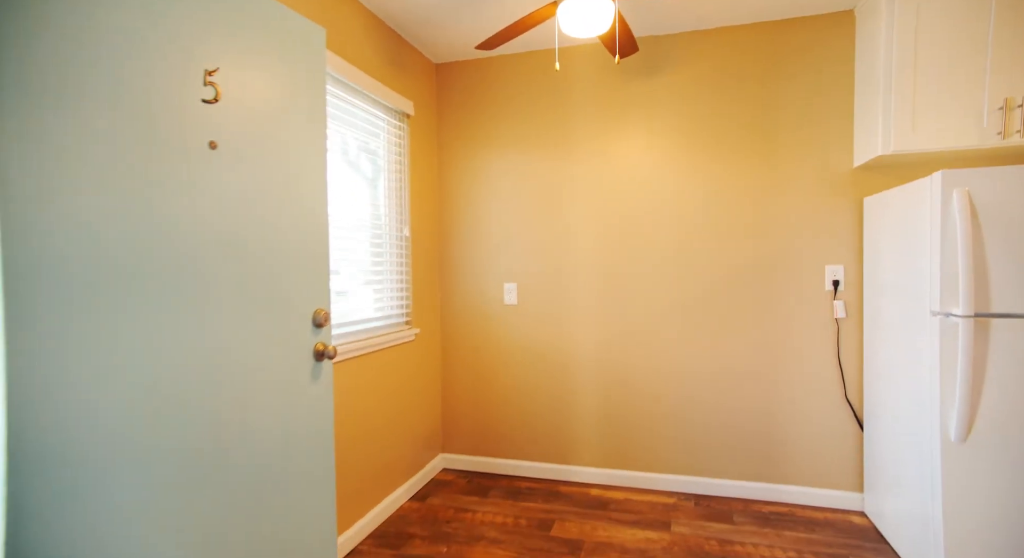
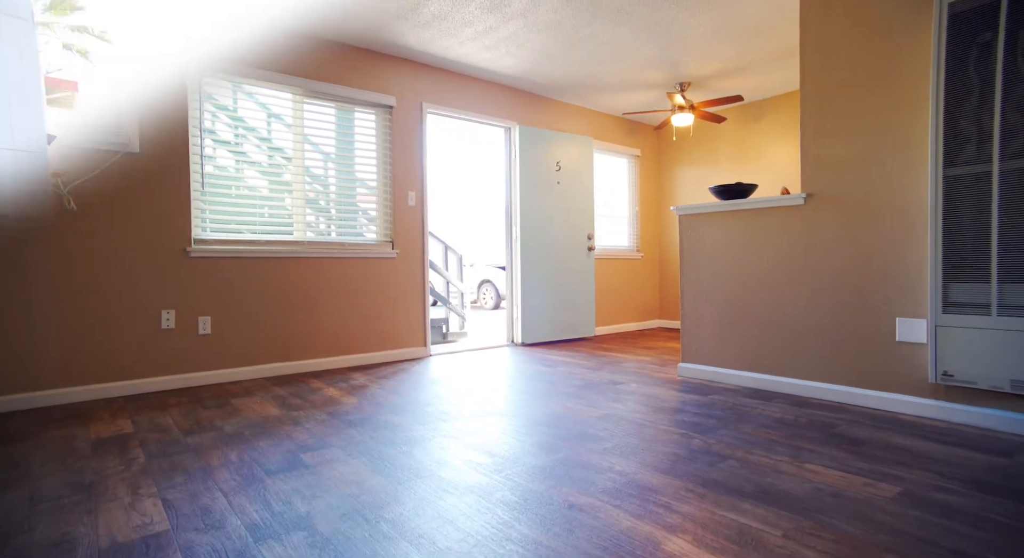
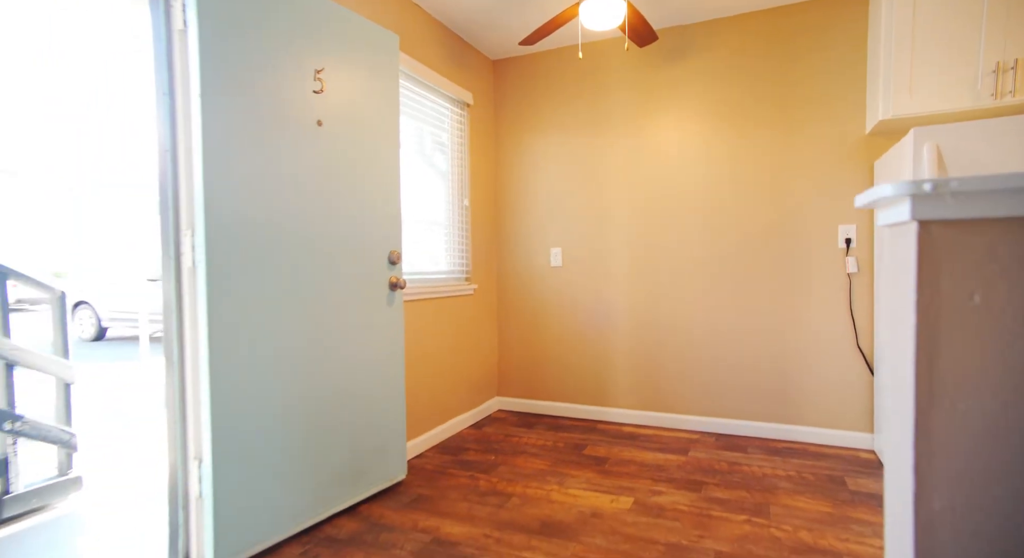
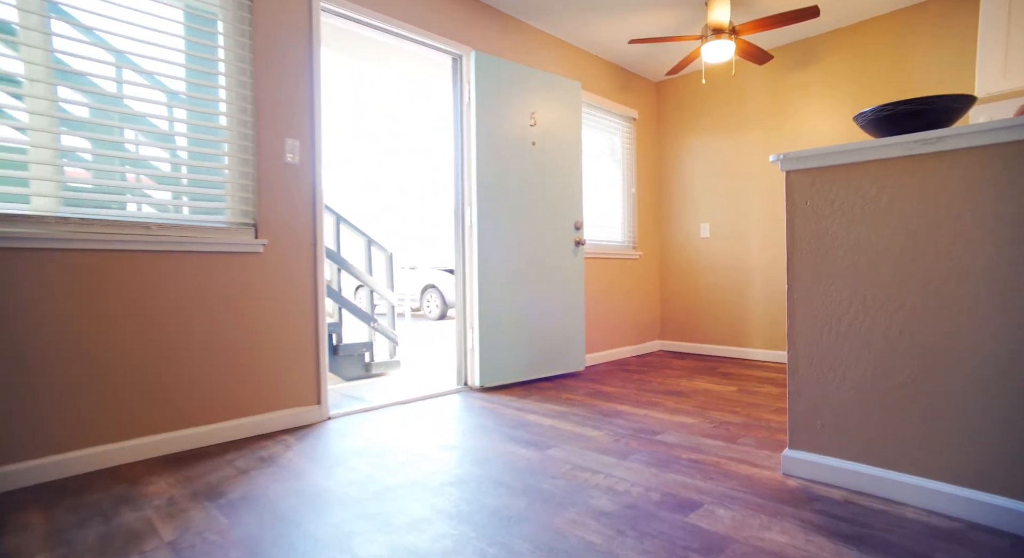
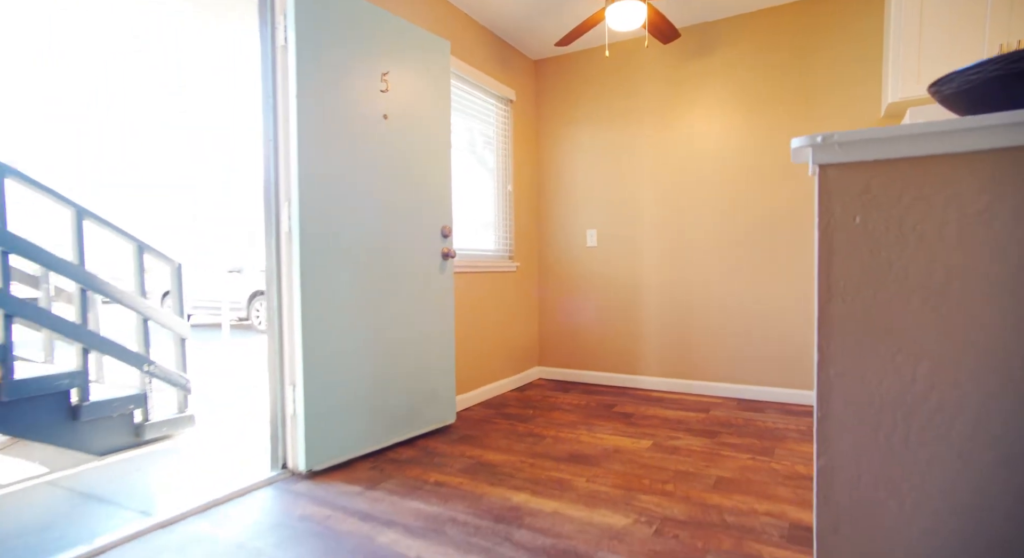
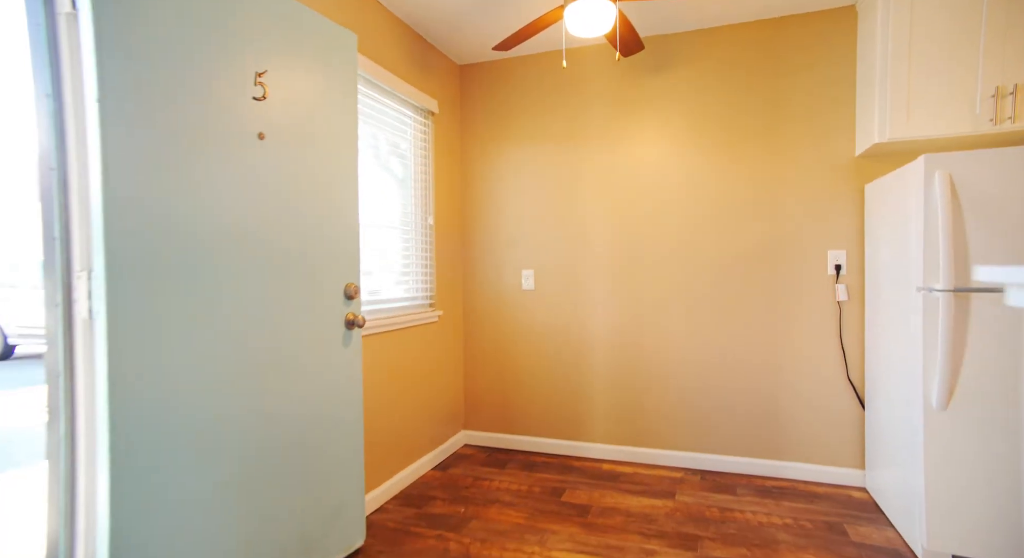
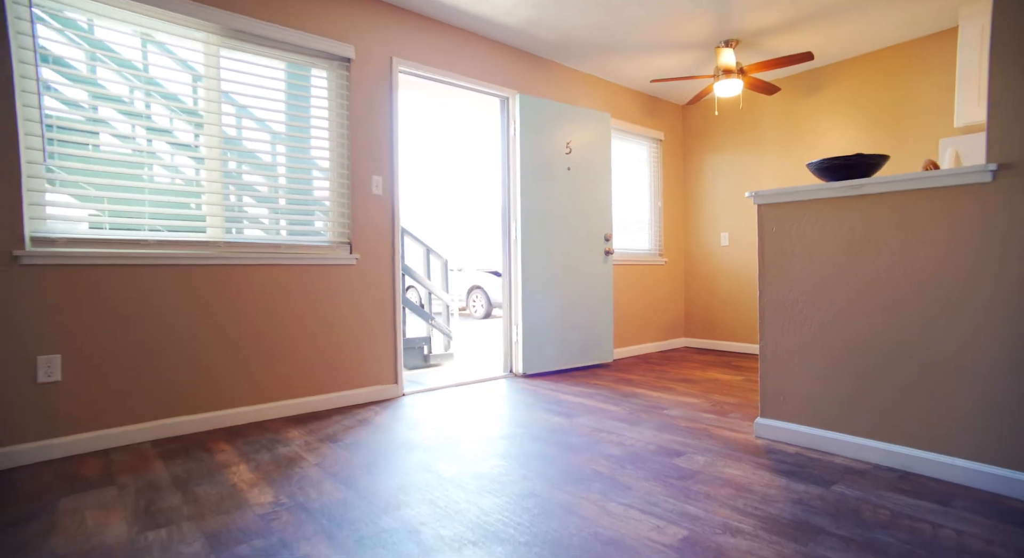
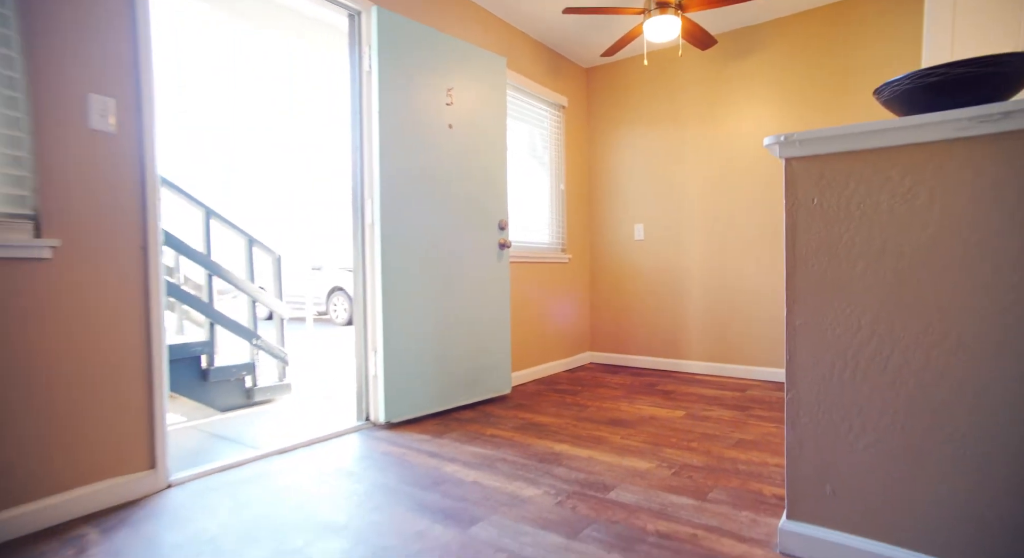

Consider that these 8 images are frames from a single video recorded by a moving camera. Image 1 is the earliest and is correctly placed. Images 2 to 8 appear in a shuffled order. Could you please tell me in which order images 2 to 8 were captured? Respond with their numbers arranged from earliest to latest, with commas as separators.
6, 3, 5, 8, 4, 7, 2
